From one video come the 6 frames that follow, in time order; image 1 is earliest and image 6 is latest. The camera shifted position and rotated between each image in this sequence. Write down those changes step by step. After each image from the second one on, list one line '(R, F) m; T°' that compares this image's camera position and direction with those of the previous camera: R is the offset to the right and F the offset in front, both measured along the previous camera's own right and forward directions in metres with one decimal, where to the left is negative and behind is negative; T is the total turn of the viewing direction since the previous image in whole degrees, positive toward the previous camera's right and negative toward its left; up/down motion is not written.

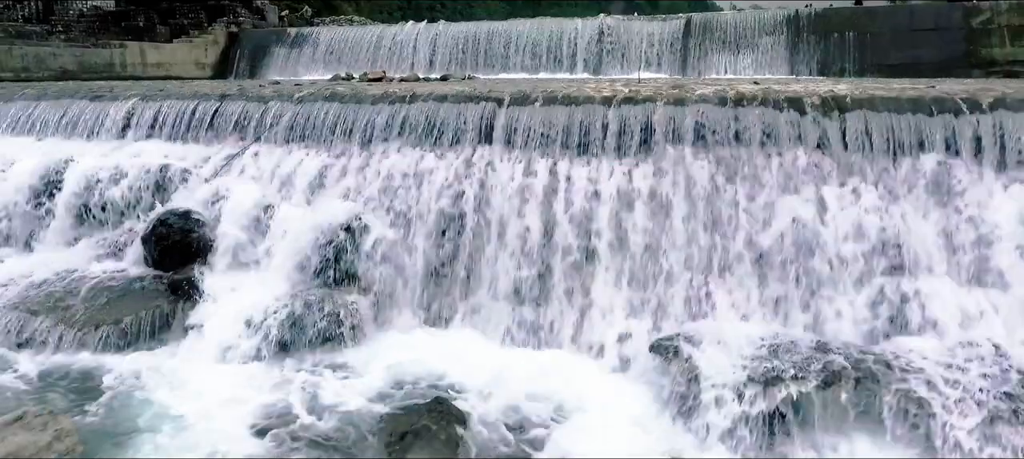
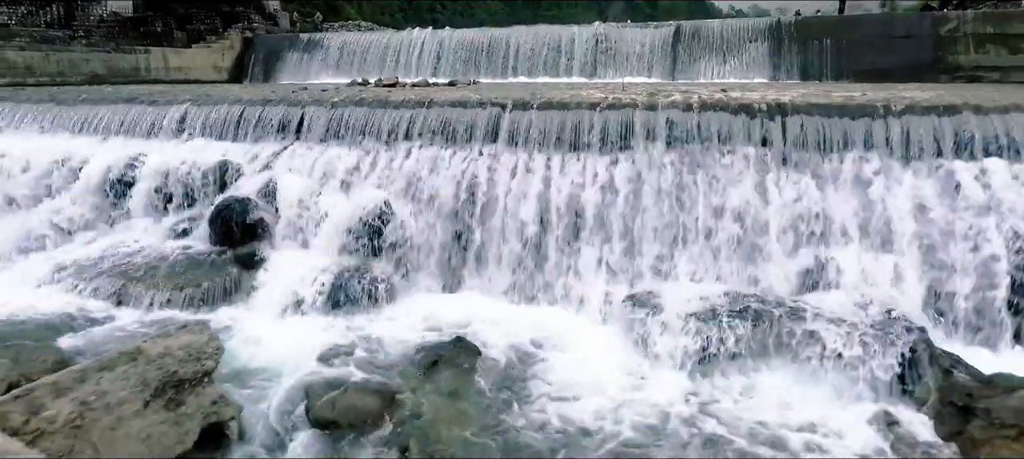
(0.0, -1.3) m; 0°
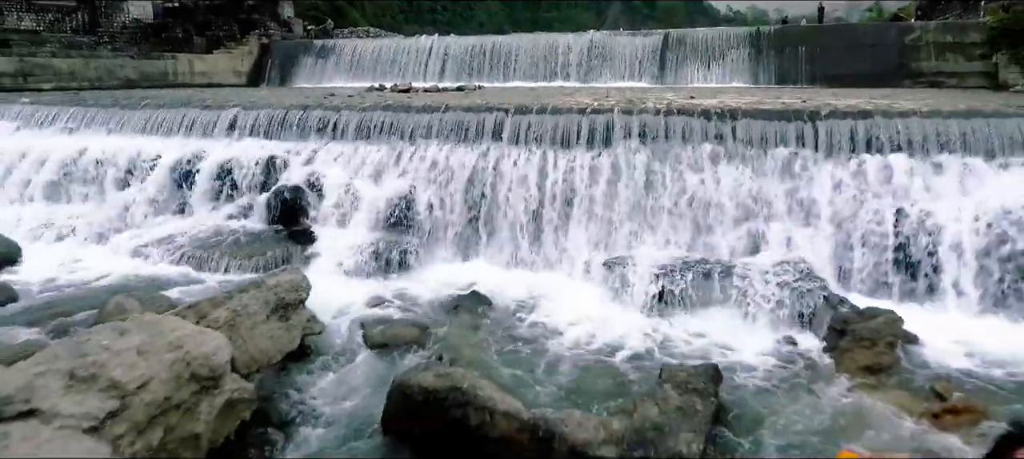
(0.0, -1.7) m; 0°
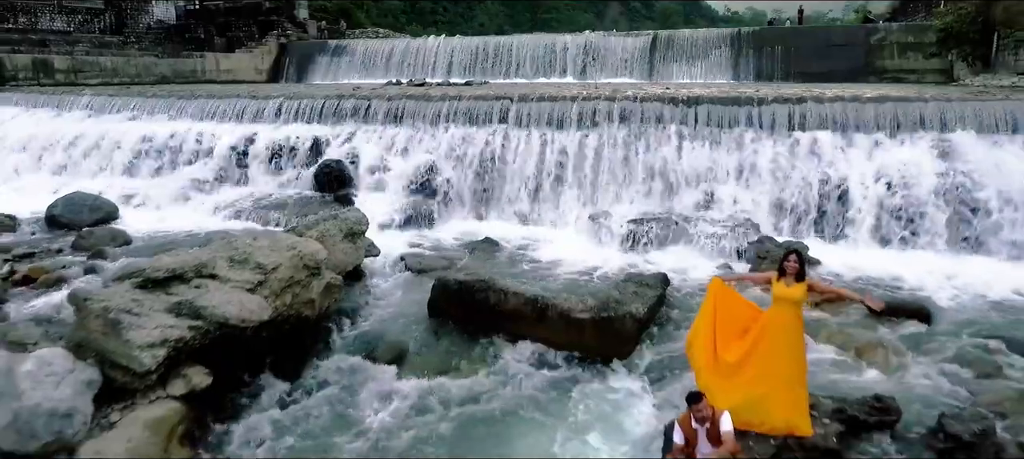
(-0.1, -2.0) m; 0°
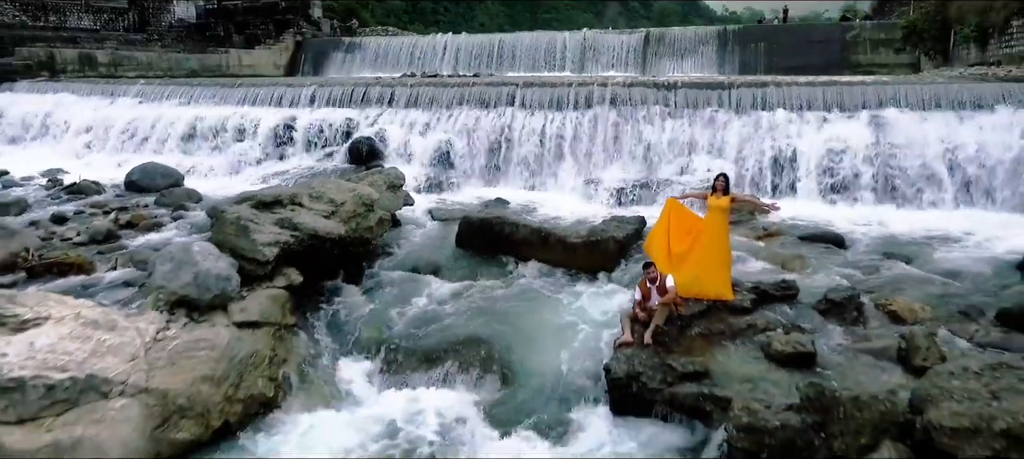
(-0.1, -1.9) m; 0°
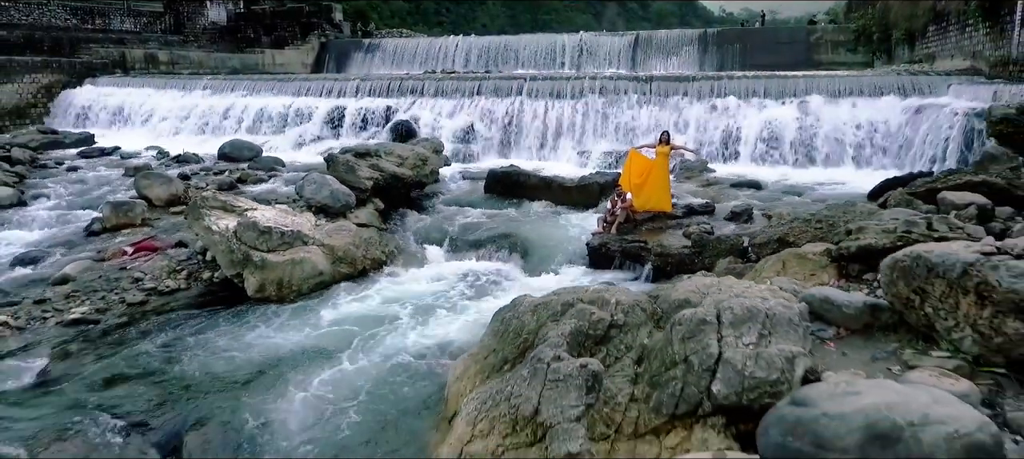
(-0.3, -3.3) m; 0°
